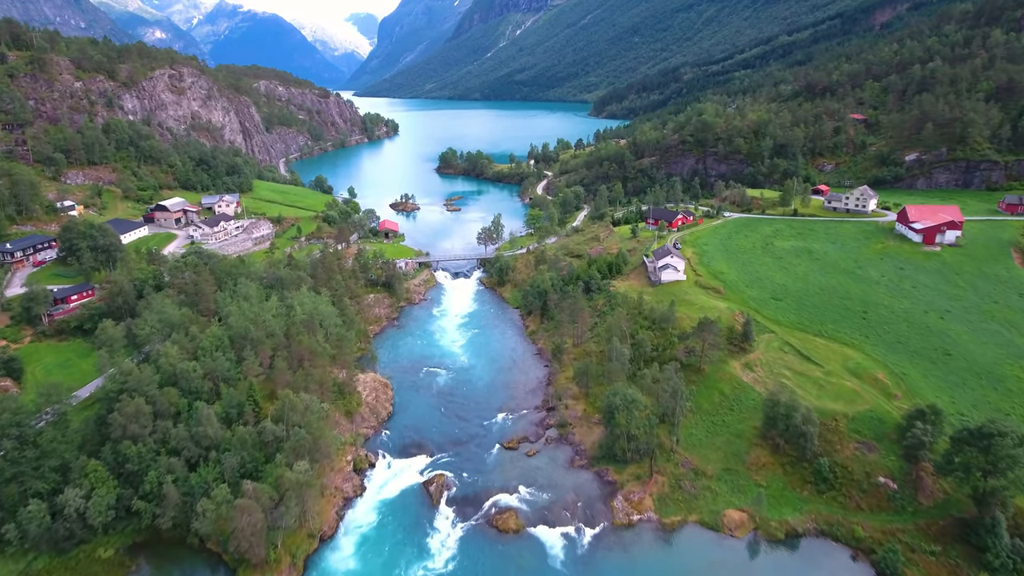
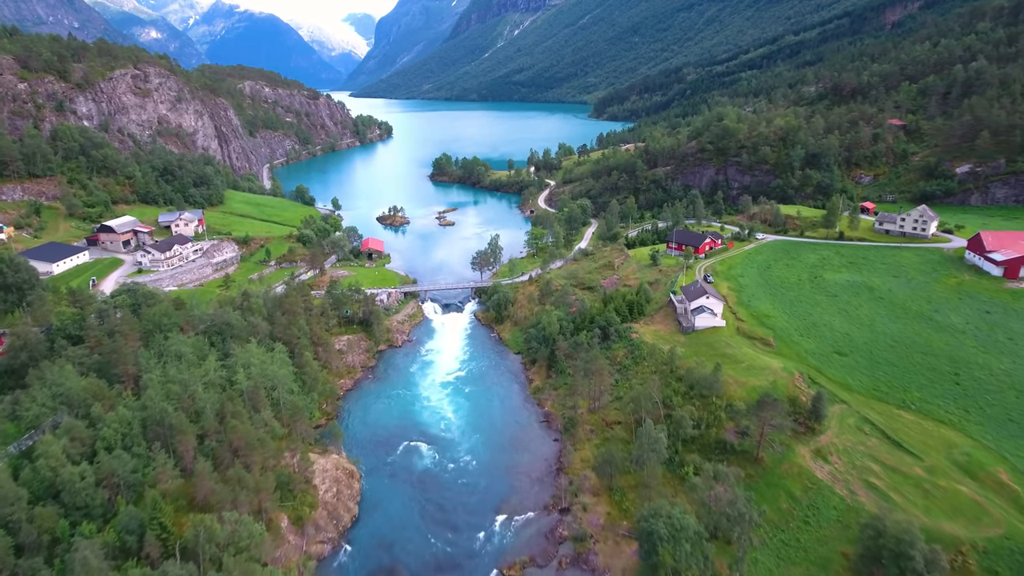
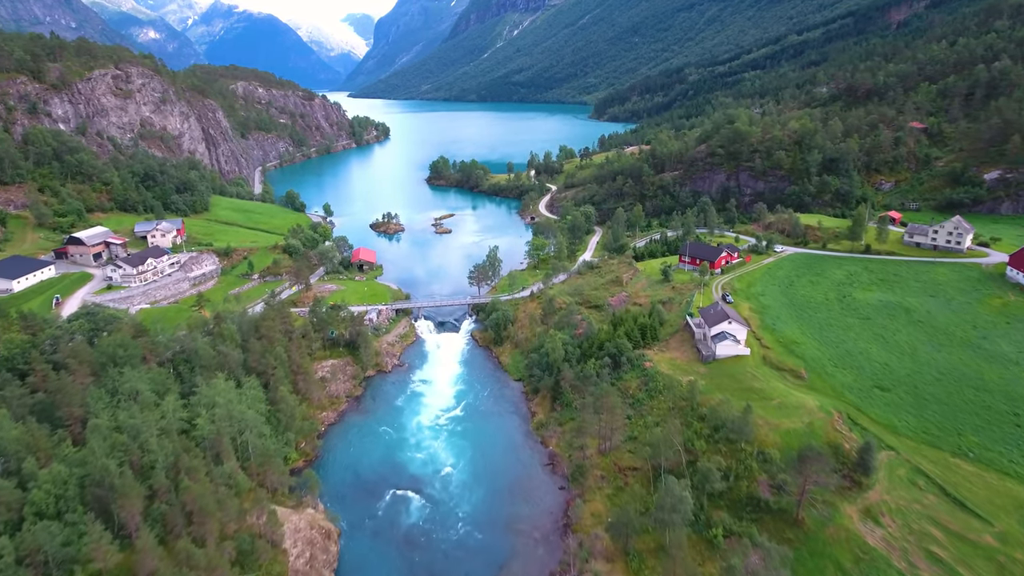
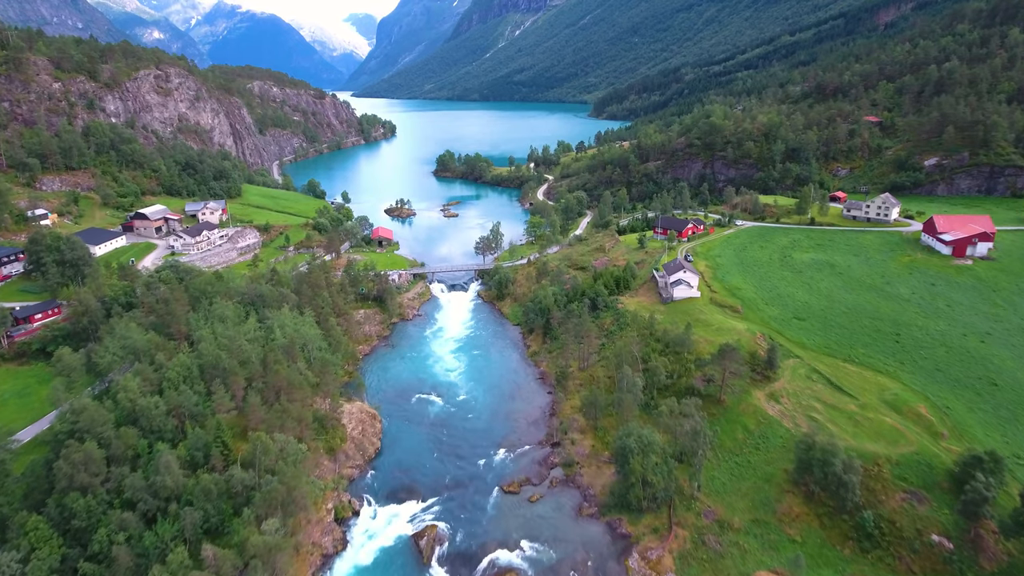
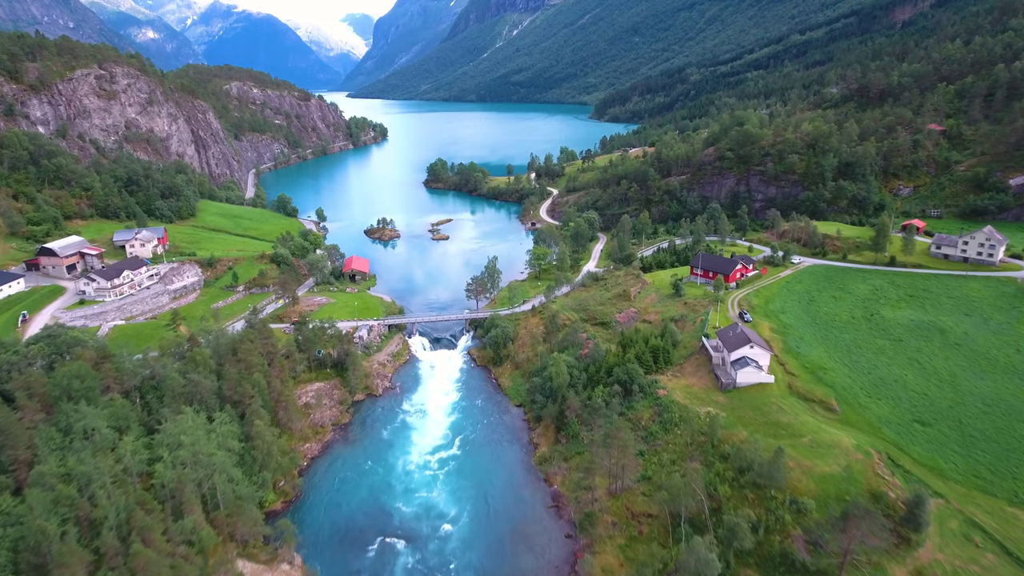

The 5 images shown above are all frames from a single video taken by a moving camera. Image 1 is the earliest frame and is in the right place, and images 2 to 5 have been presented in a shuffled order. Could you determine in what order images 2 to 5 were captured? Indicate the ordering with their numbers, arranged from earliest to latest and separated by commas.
4, 2, 3, 5
